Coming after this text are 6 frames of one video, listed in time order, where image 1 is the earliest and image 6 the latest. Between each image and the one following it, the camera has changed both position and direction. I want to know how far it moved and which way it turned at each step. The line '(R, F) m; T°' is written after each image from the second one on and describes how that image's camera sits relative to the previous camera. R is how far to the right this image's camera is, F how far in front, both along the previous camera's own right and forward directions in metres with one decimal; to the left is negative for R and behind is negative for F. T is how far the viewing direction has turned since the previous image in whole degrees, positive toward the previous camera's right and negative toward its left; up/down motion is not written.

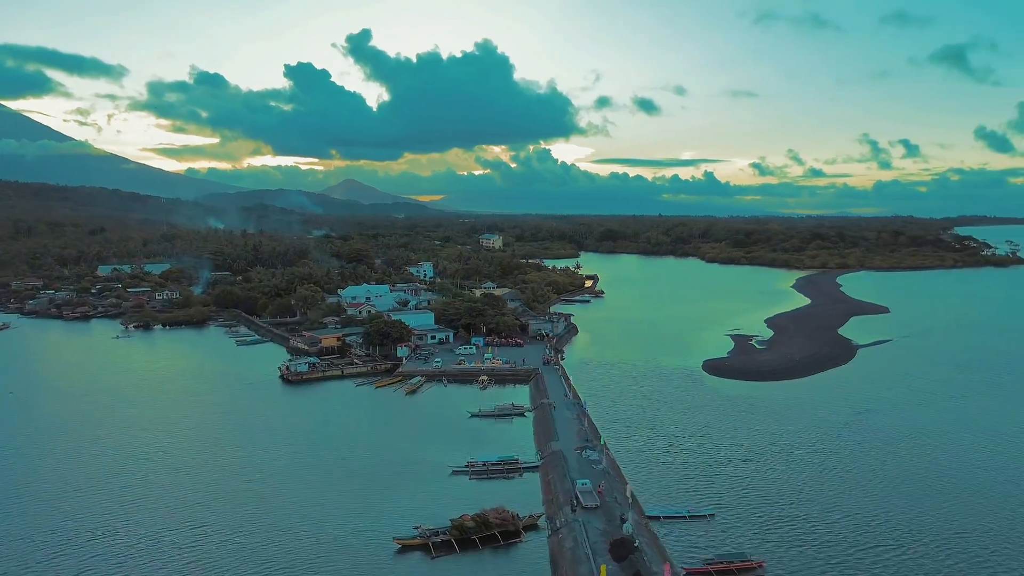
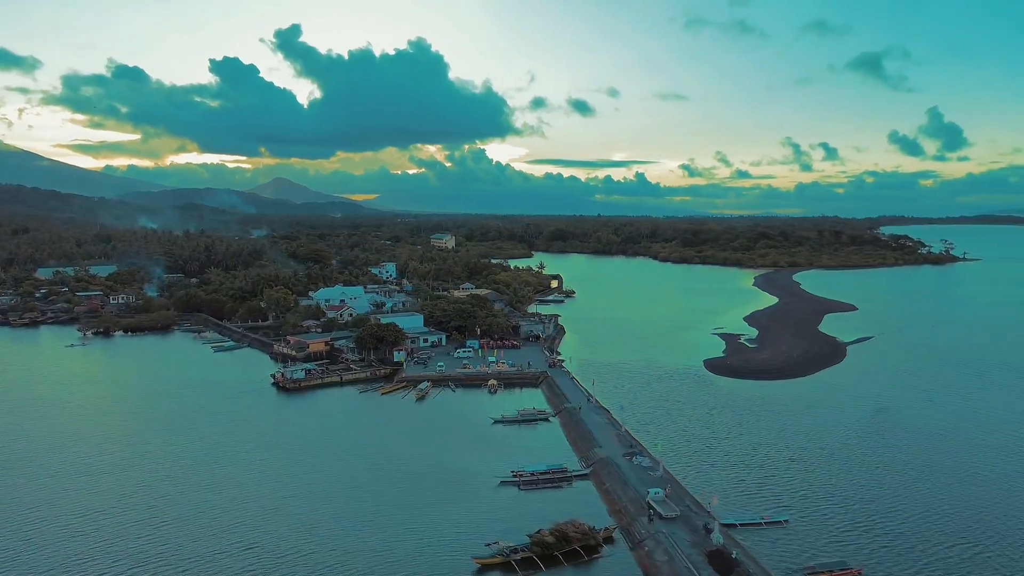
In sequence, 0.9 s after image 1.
(-2.7, +0.9) m; +5°
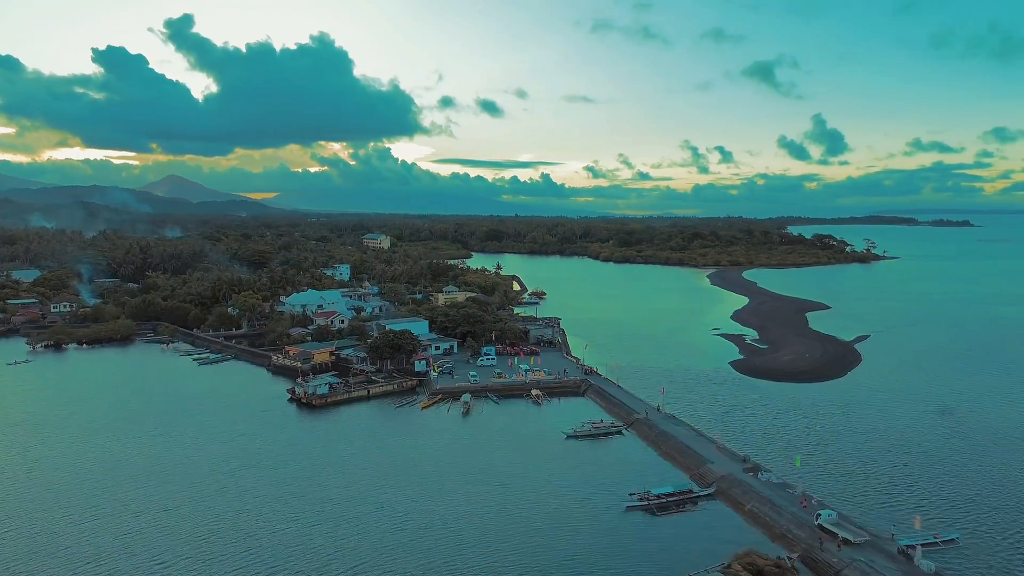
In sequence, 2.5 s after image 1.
(-4.7, +1.9) m; +7°
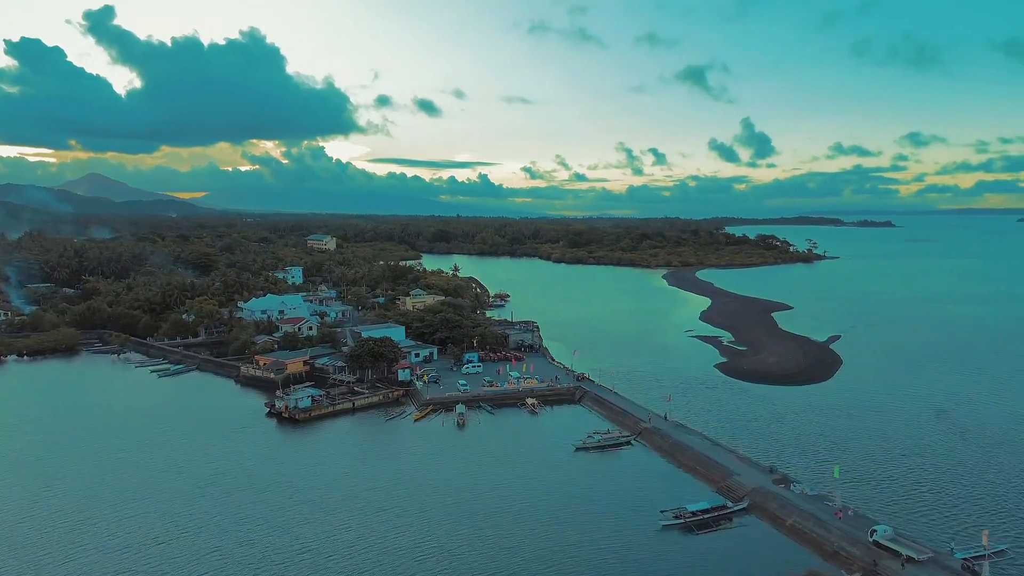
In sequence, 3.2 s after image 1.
(-1.9, +1.2) m; +5°
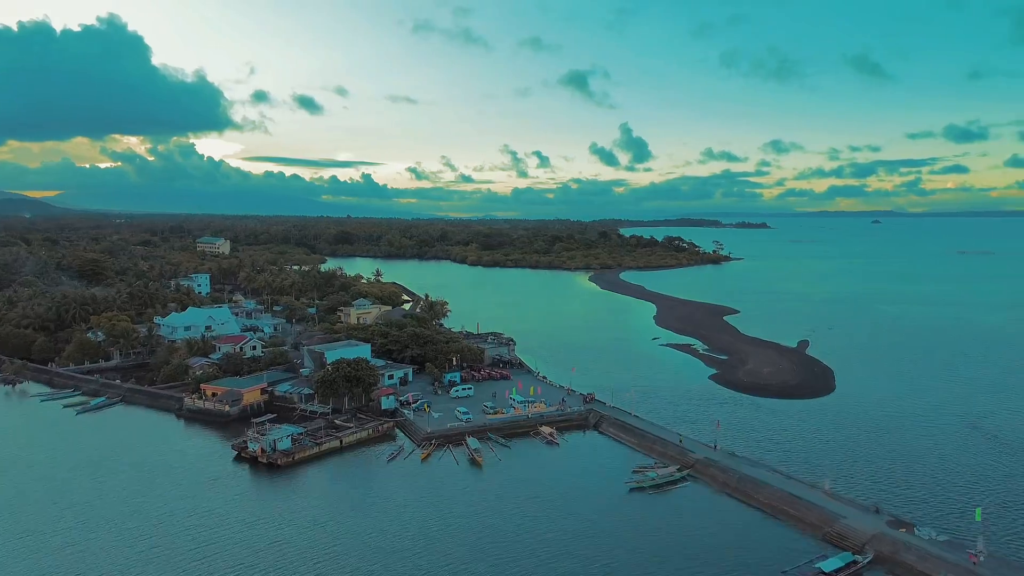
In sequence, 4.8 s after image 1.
(-3.7, +3.5) m; +9°
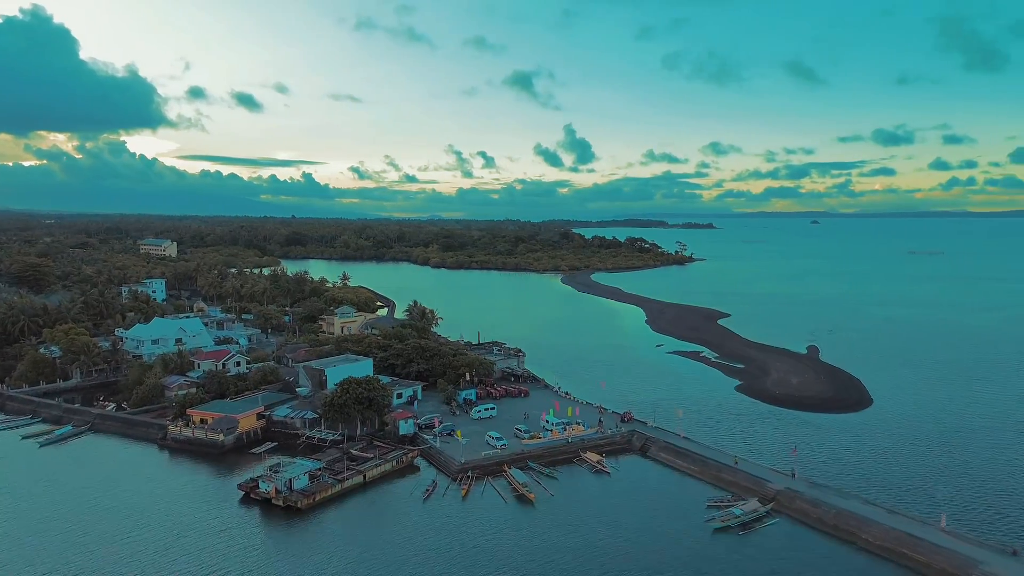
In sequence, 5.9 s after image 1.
(-2.6, +2.6) m; +4°
